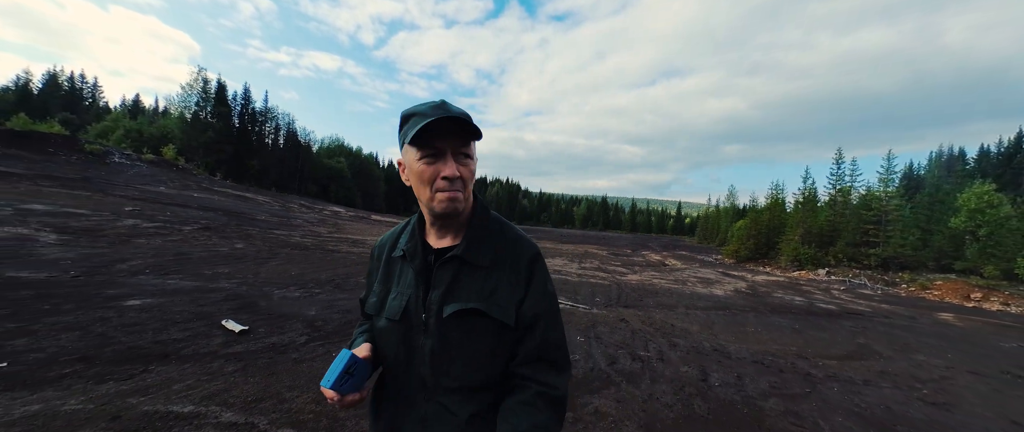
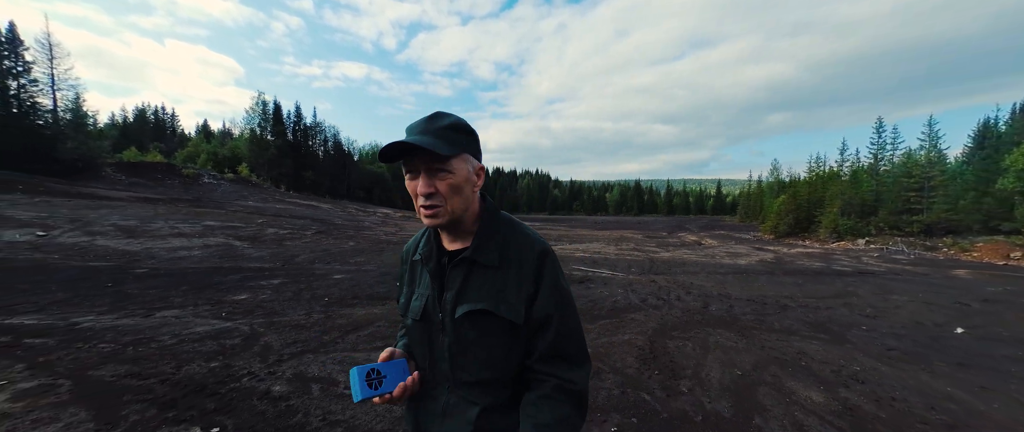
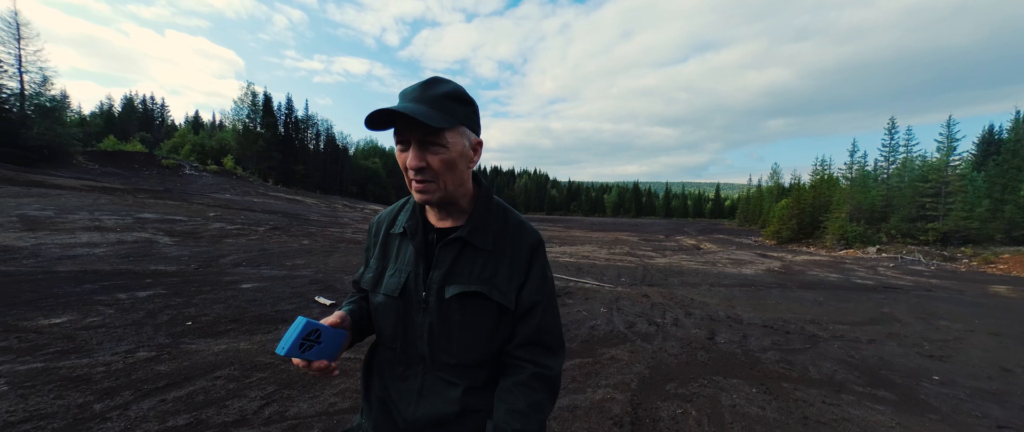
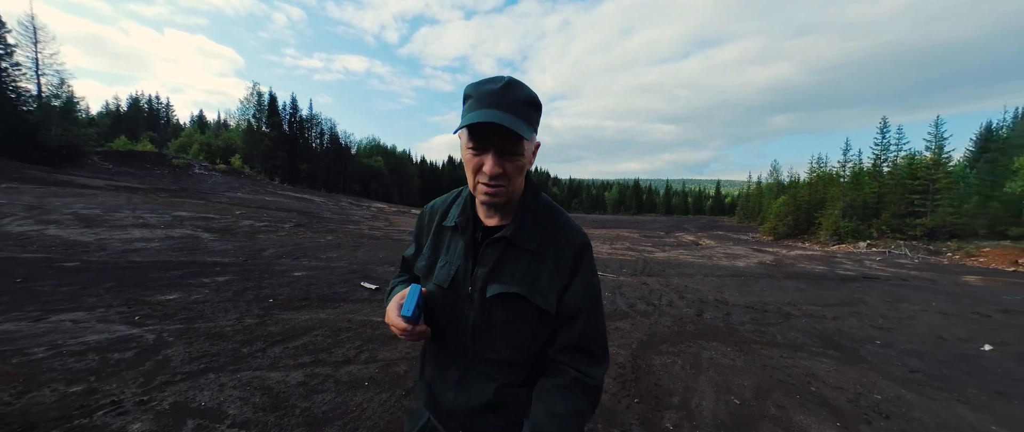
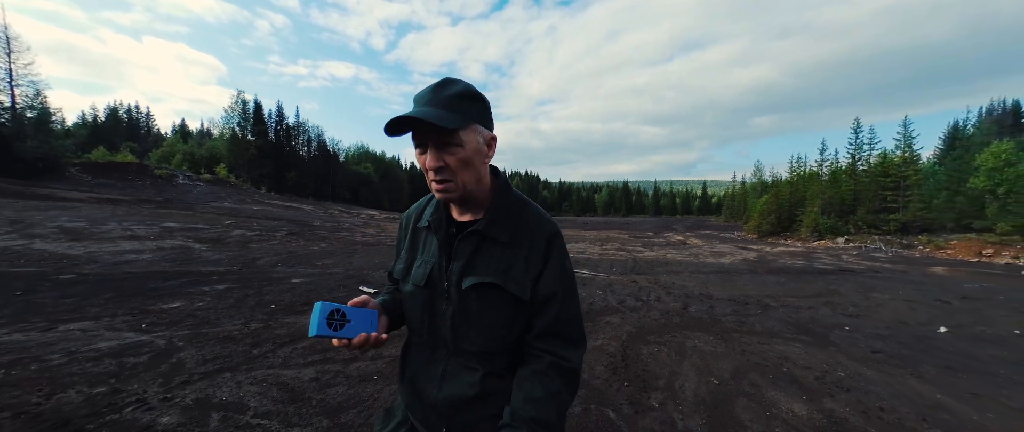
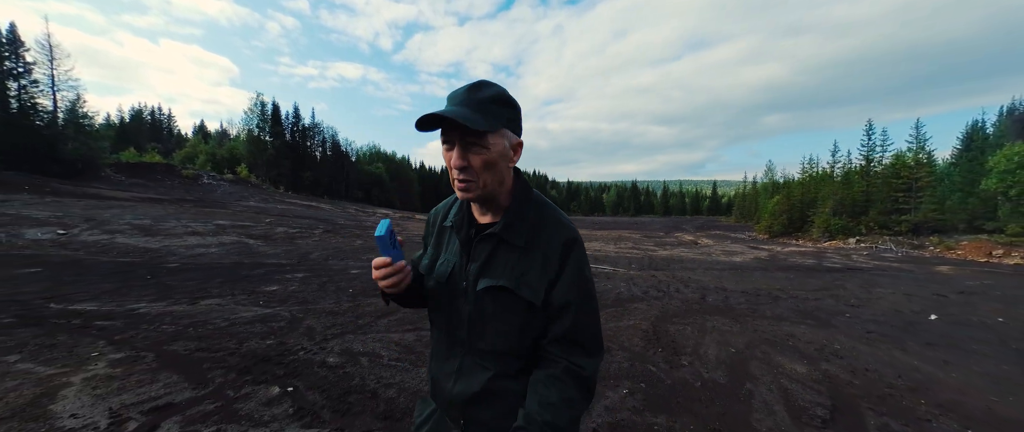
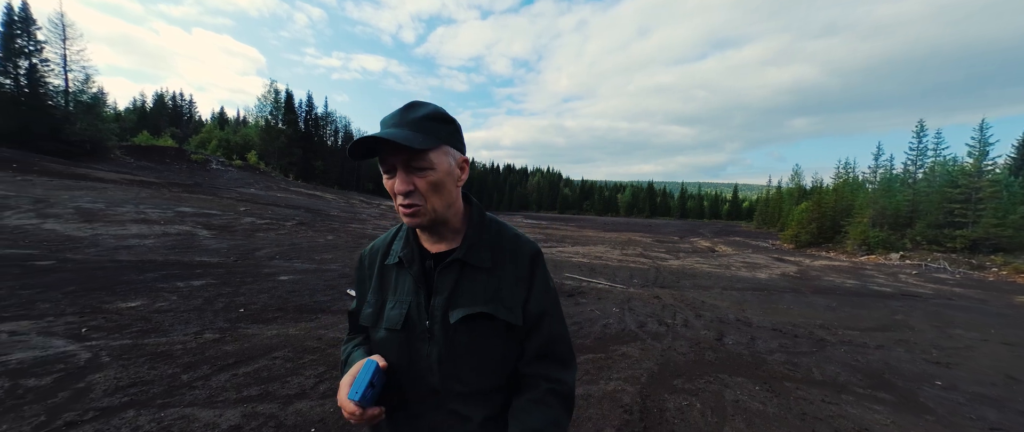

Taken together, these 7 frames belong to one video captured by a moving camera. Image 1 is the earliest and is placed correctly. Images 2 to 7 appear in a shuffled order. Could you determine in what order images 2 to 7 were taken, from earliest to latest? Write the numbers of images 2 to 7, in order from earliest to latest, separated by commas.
3, 7, 4, 5, 2, 6
